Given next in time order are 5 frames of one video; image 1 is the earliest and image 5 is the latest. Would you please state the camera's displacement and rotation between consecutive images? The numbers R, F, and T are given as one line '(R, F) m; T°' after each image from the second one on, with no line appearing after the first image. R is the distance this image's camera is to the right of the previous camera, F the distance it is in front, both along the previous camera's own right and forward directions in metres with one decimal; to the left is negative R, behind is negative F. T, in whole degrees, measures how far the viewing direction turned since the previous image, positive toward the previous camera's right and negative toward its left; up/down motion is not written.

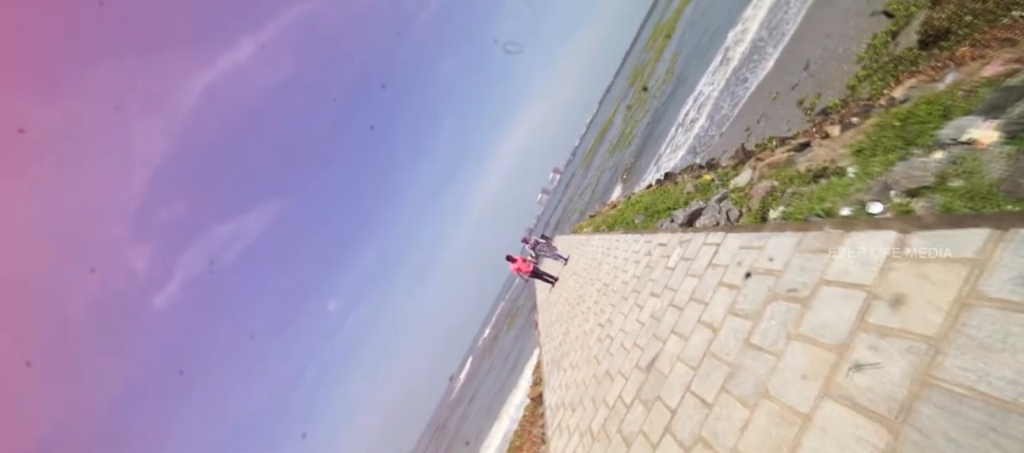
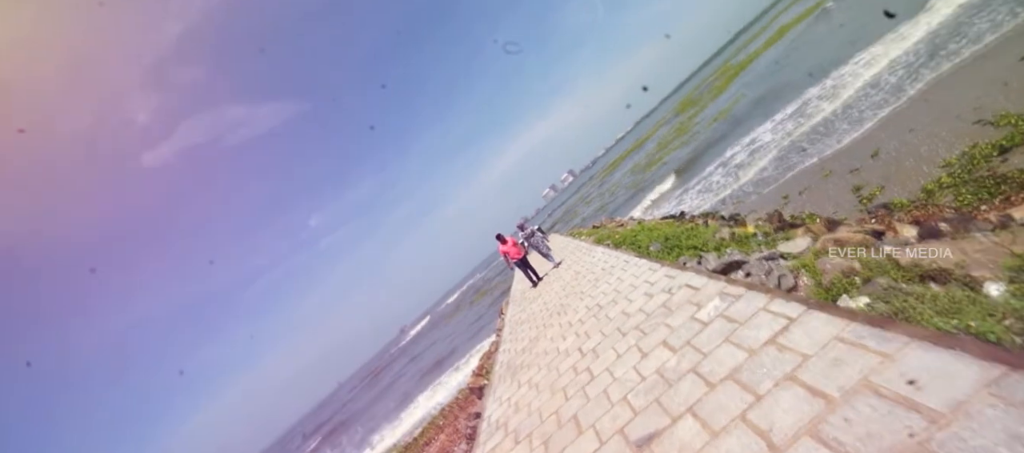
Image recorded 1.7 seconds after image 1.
(-0.1, +1.0) m; +1°
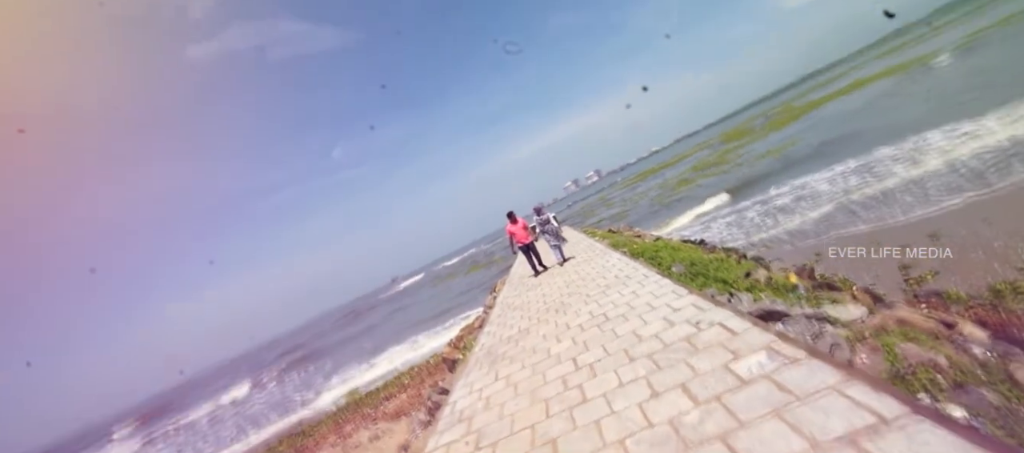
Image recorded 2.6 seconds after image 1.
(-0.1, +0.6) m; -1°
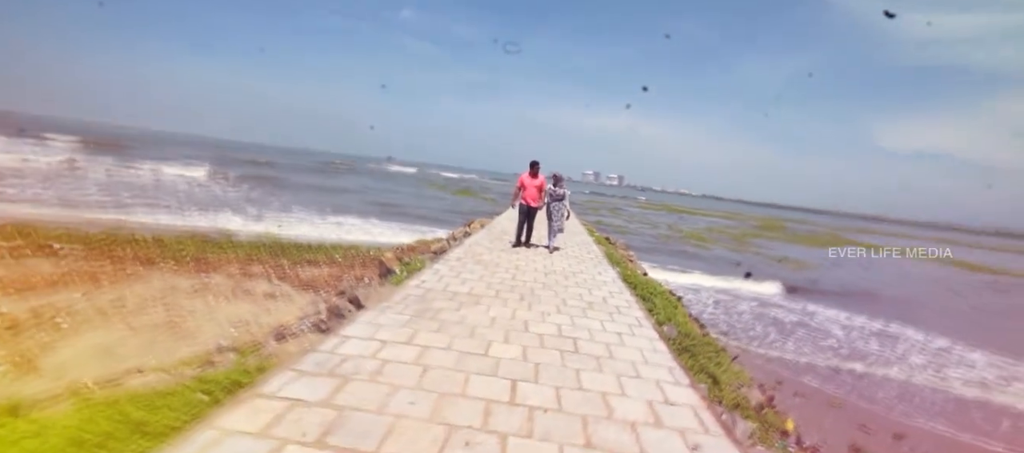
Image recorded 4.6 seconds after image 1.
(-0.1, +1.3) m; +3°
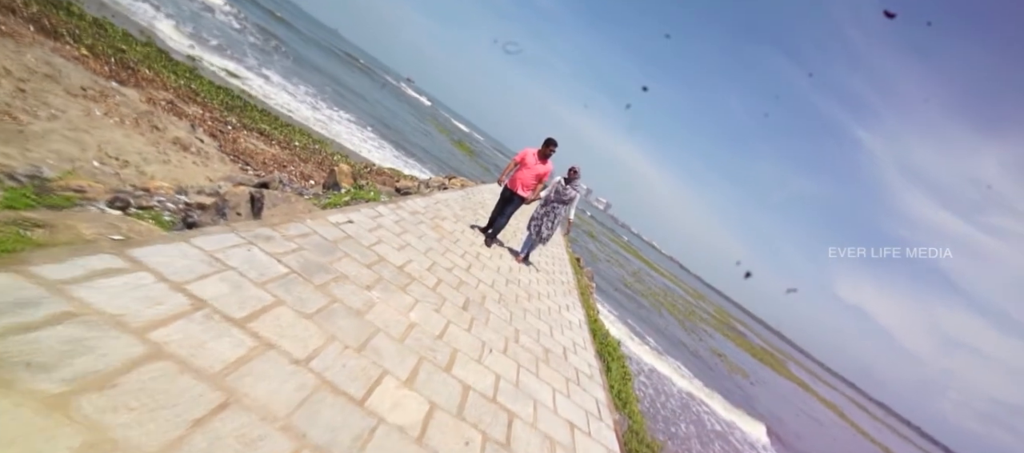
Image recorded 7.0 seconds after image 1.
(-0.1, +1.5) m; +4°
